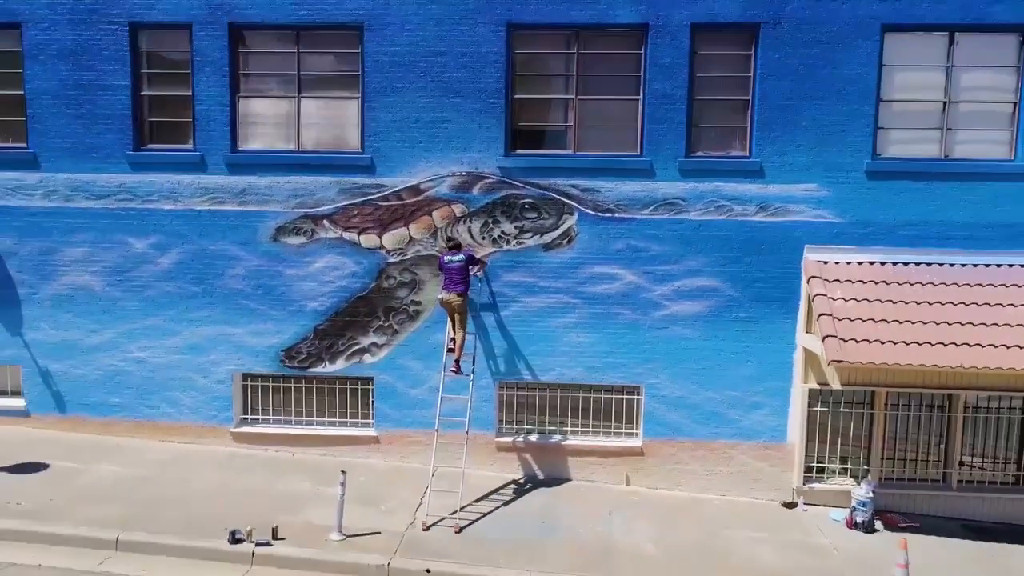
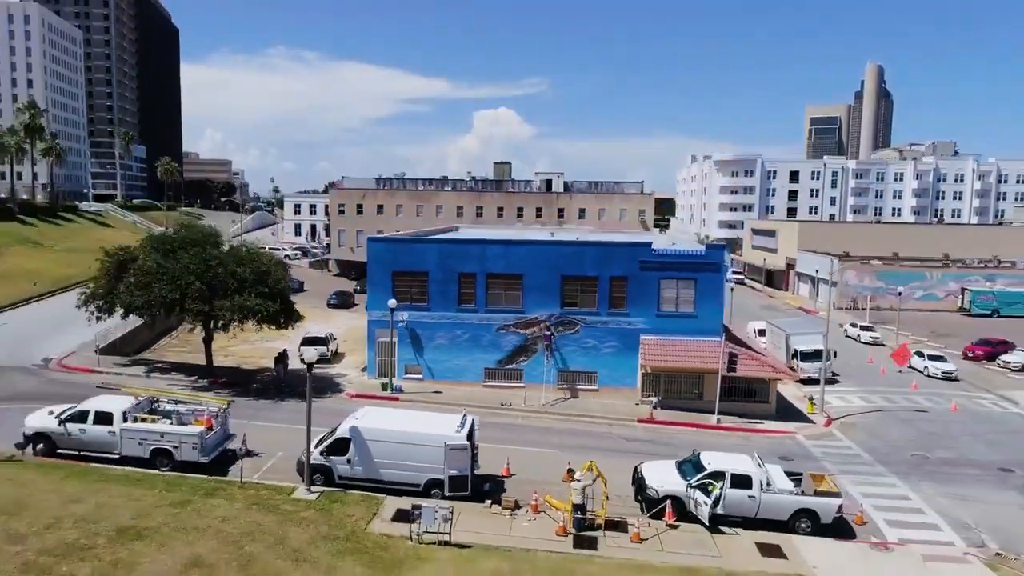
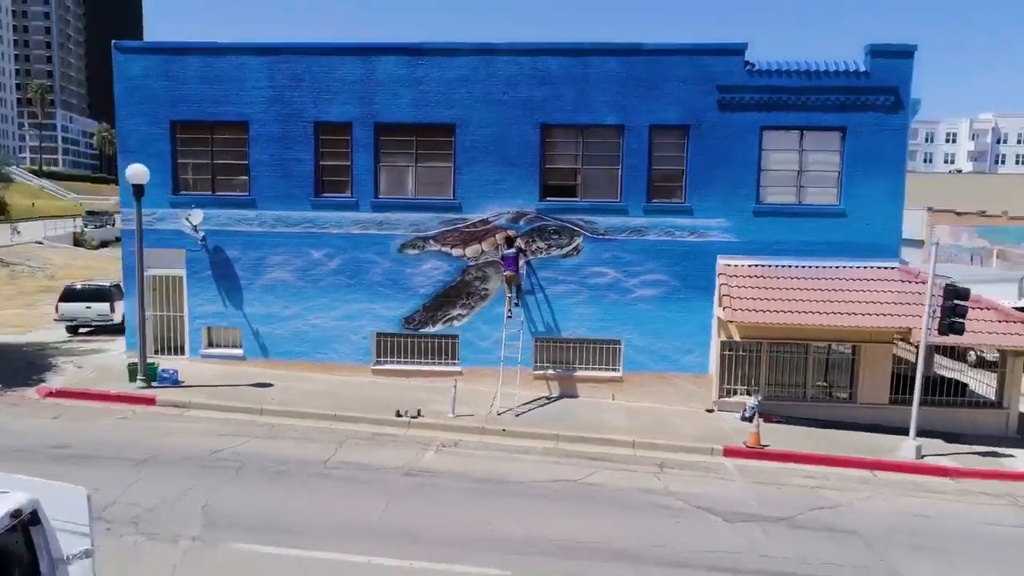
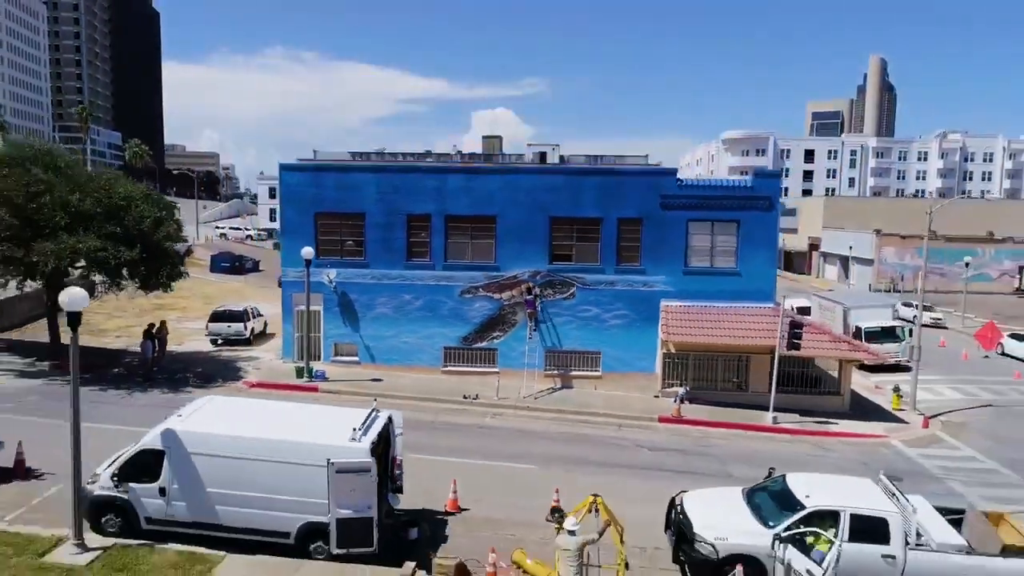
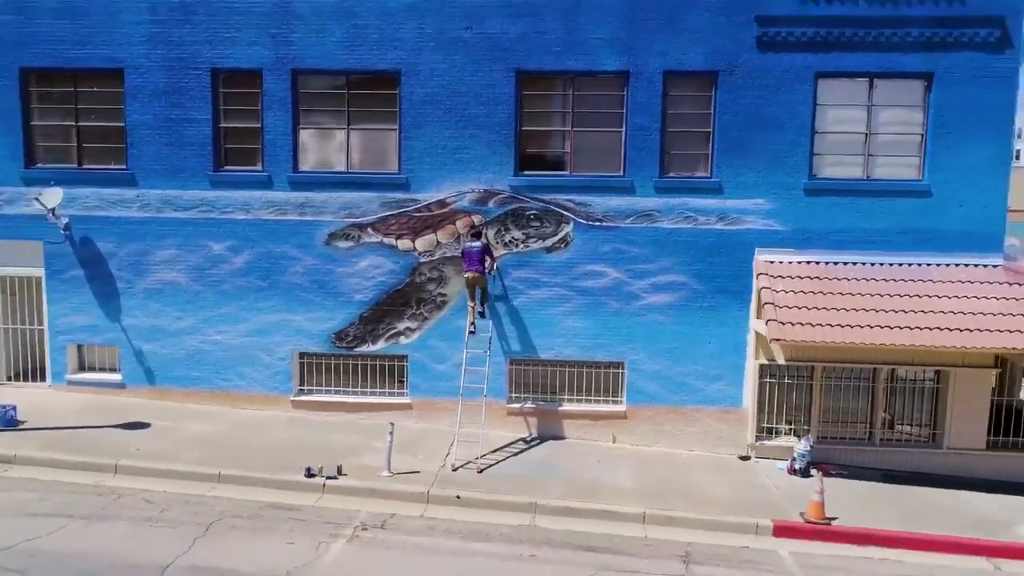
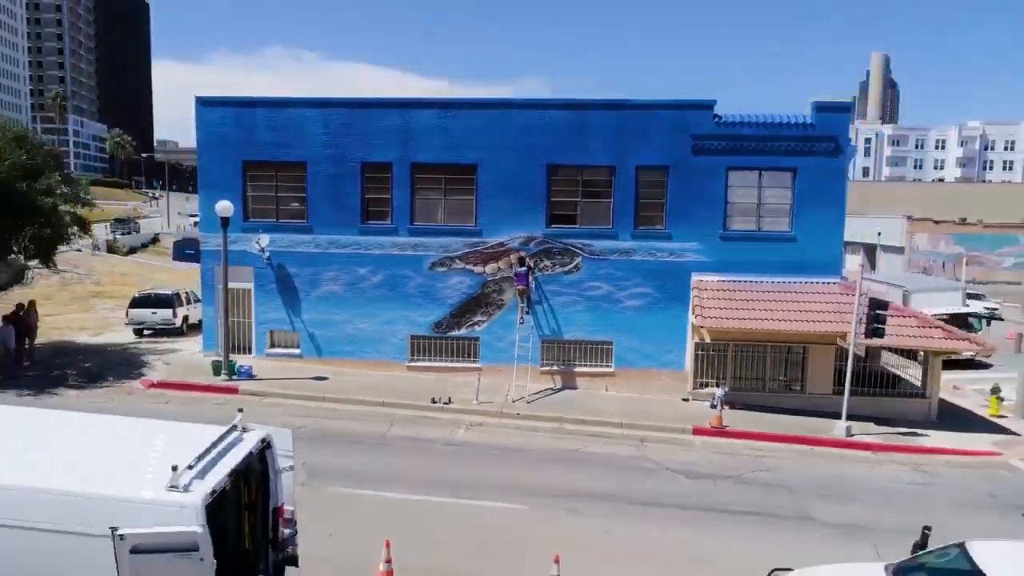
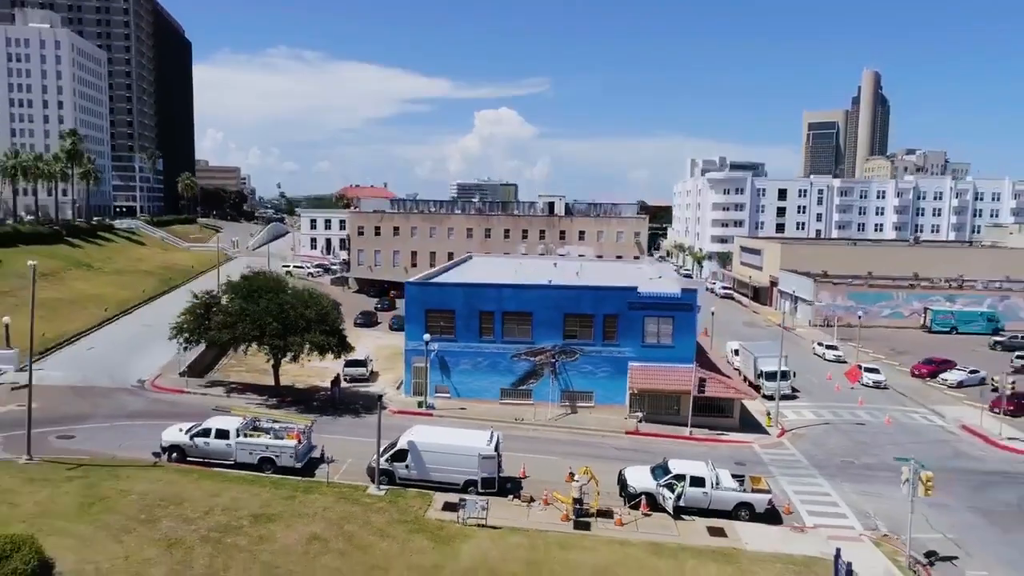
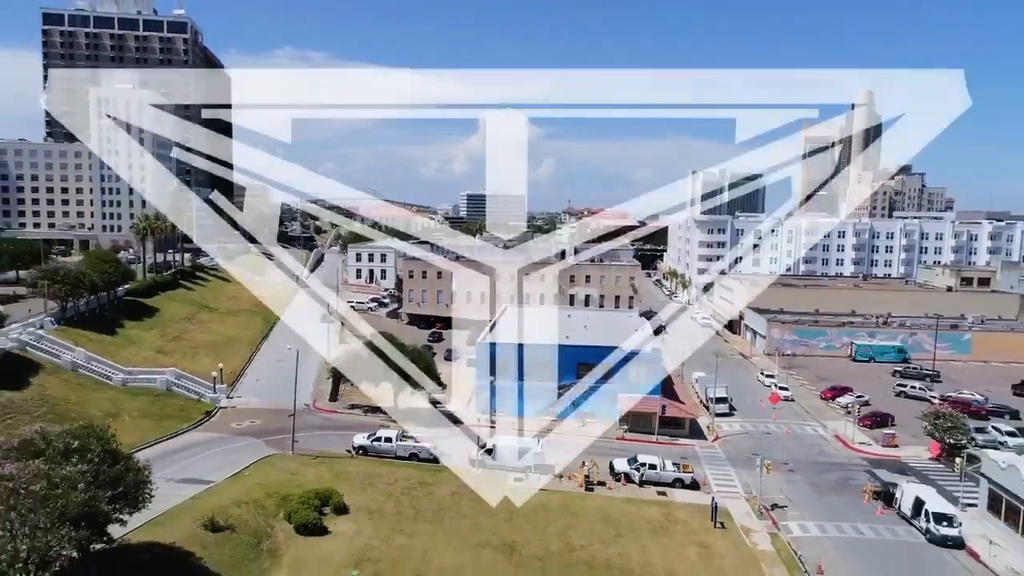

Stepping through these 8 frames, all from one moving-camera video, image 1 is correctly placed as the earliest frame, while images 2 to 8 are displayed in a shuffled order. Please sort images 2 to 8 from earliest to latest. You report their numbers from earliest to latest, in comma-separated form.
5, 3, 6, 4, 2, 7, 8
